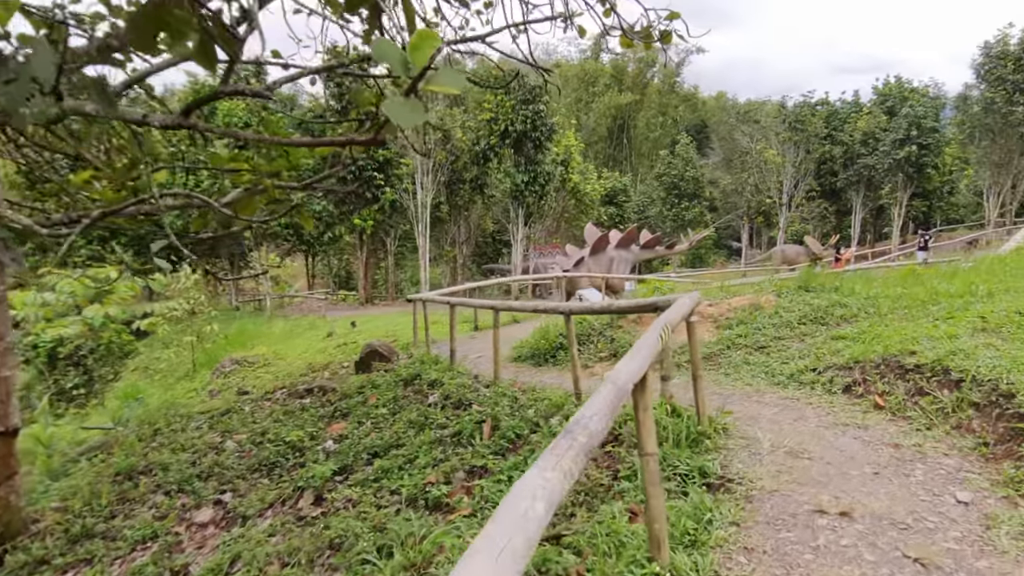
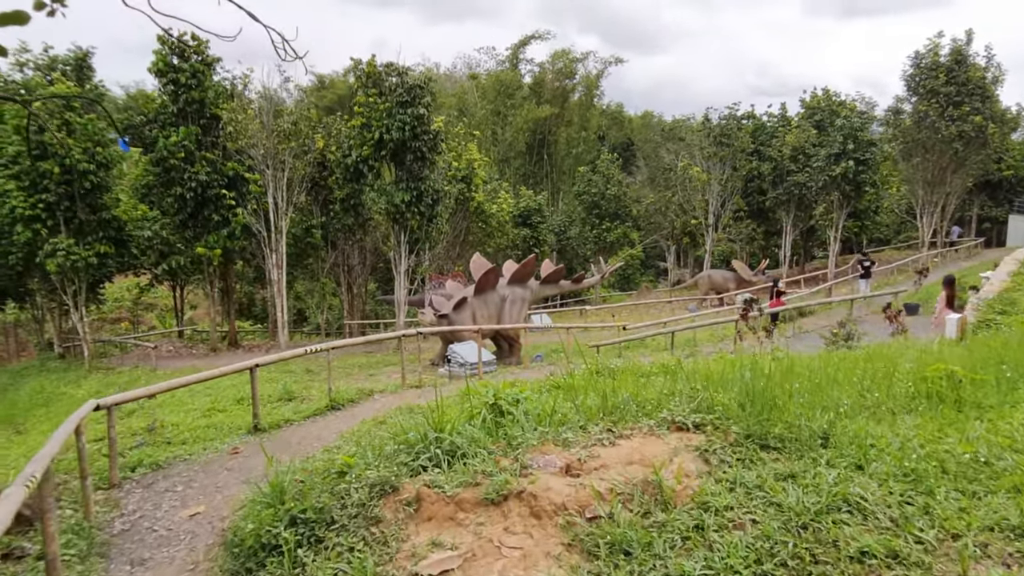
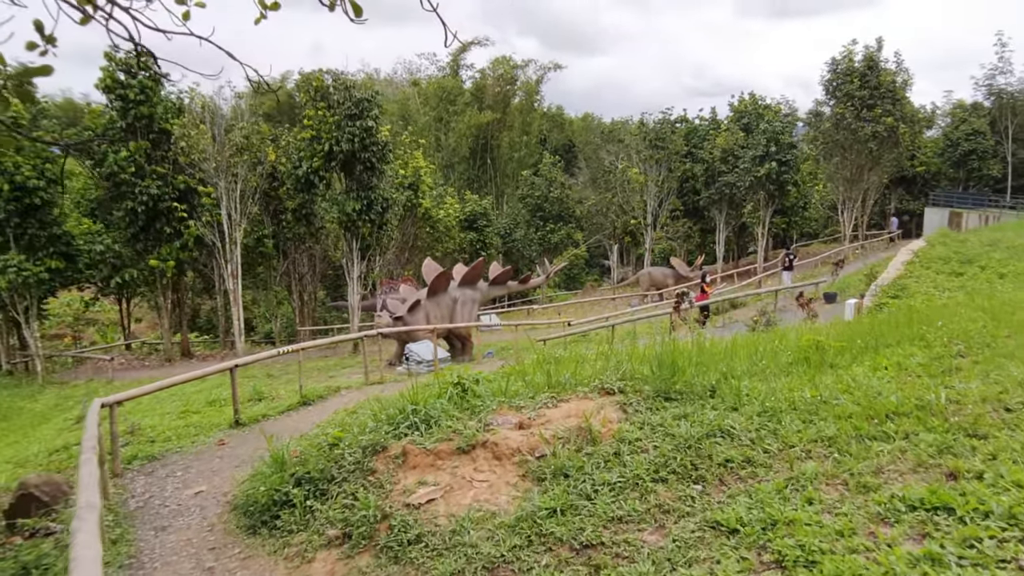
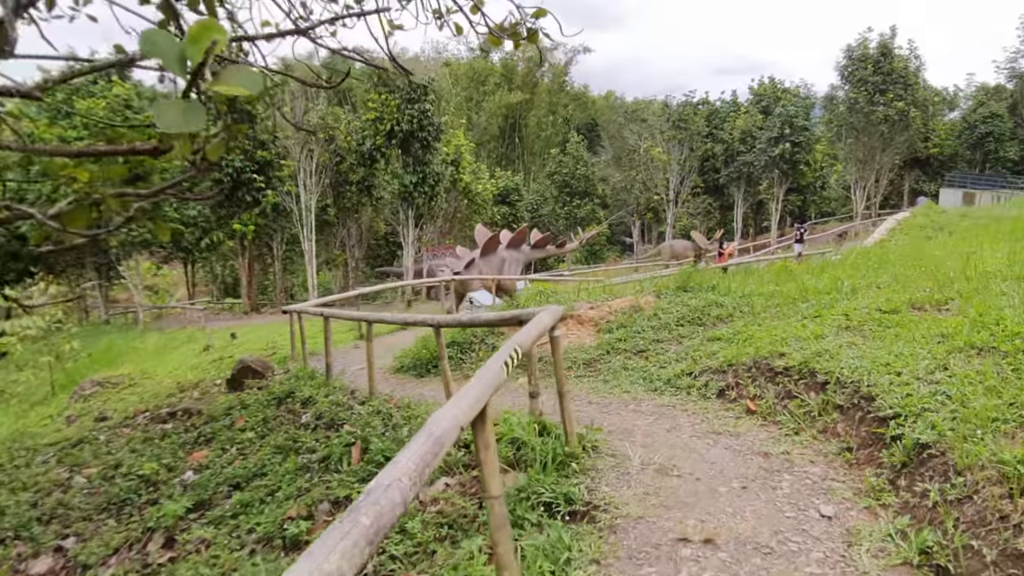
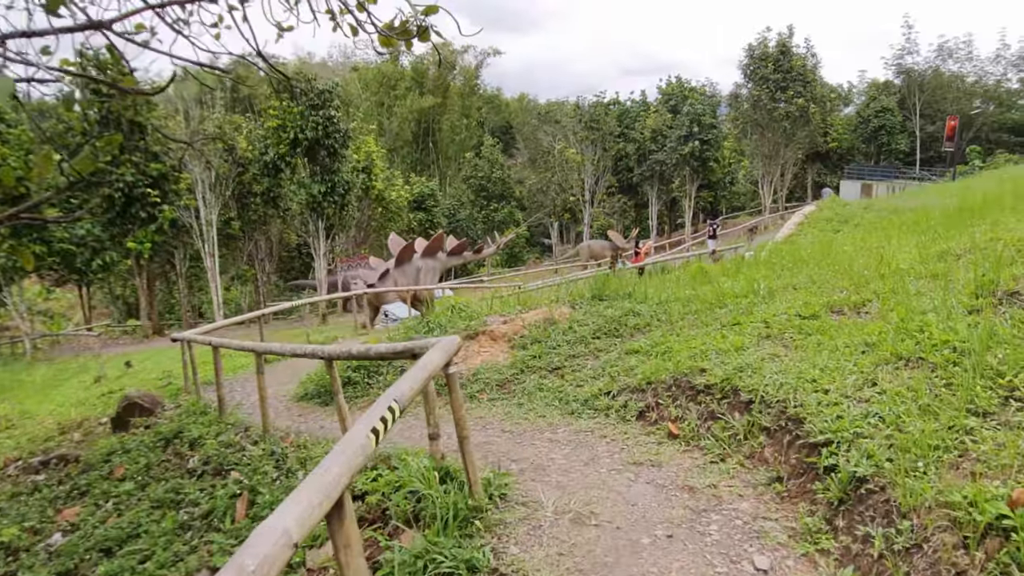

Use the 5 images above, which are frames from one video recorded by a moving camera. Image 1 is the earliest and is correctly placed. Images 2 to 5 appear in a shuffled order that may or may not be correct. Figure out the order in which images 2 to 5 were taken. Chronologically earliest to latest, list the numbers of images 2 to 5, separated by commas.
4, 5, 3, 2
